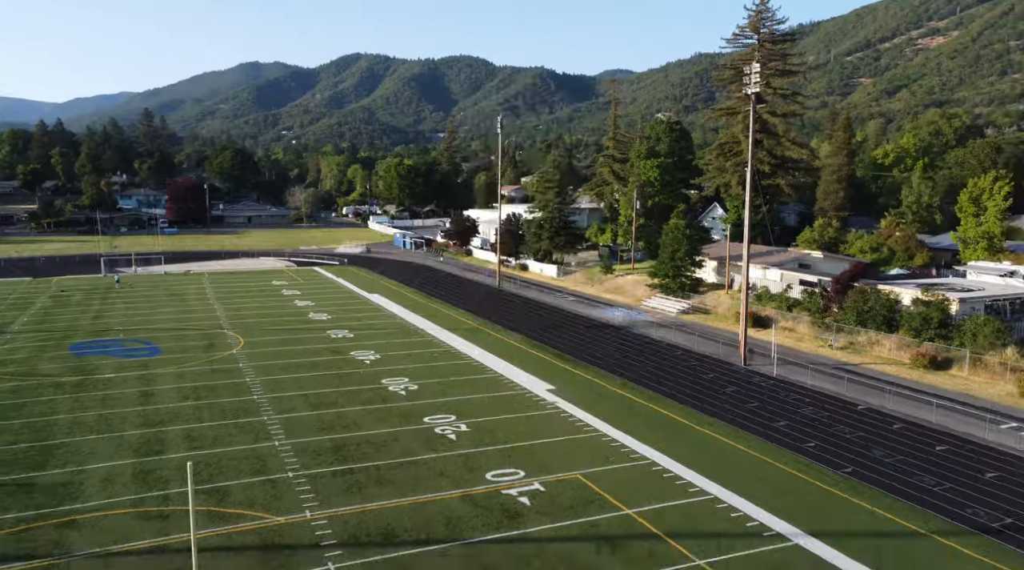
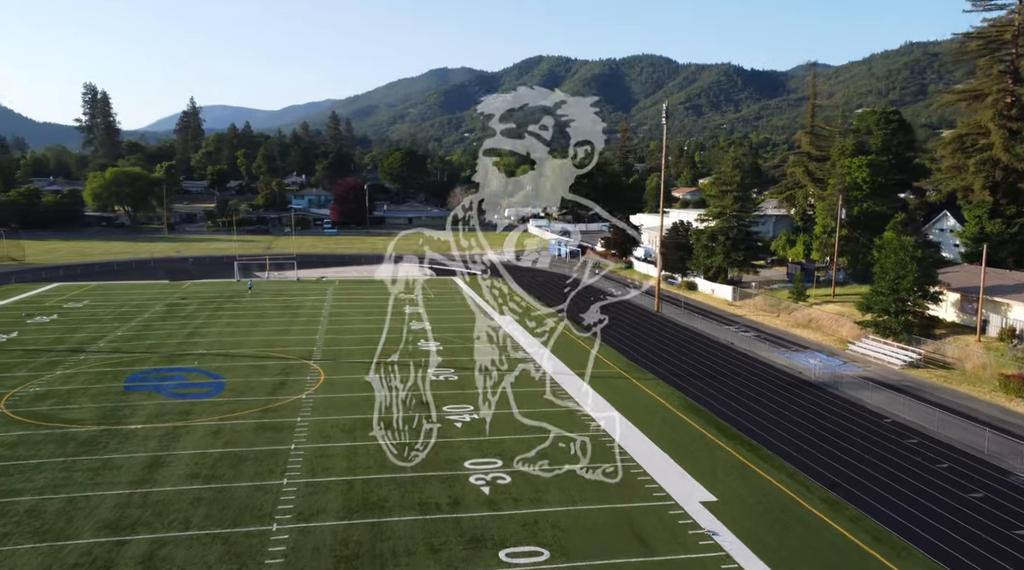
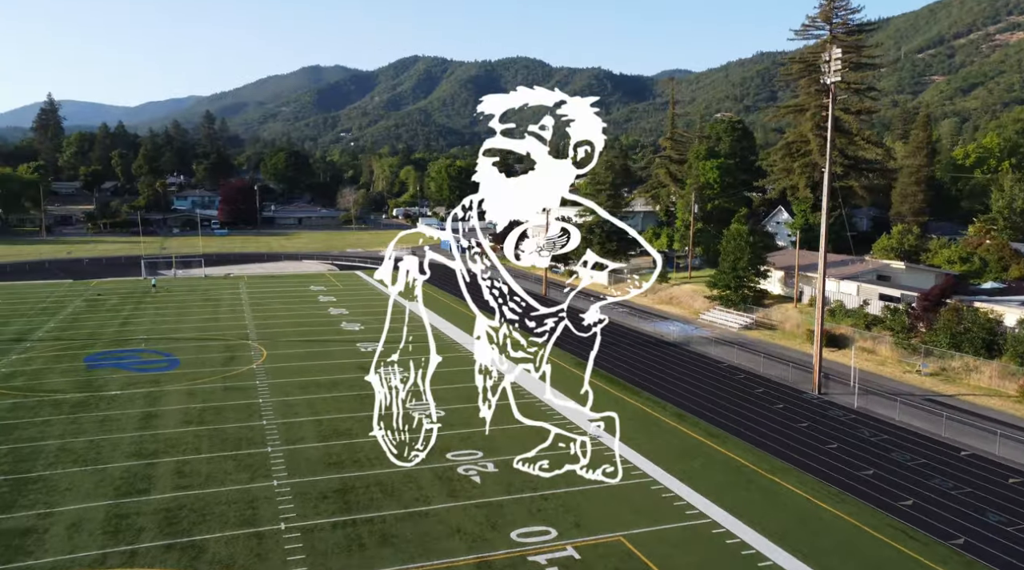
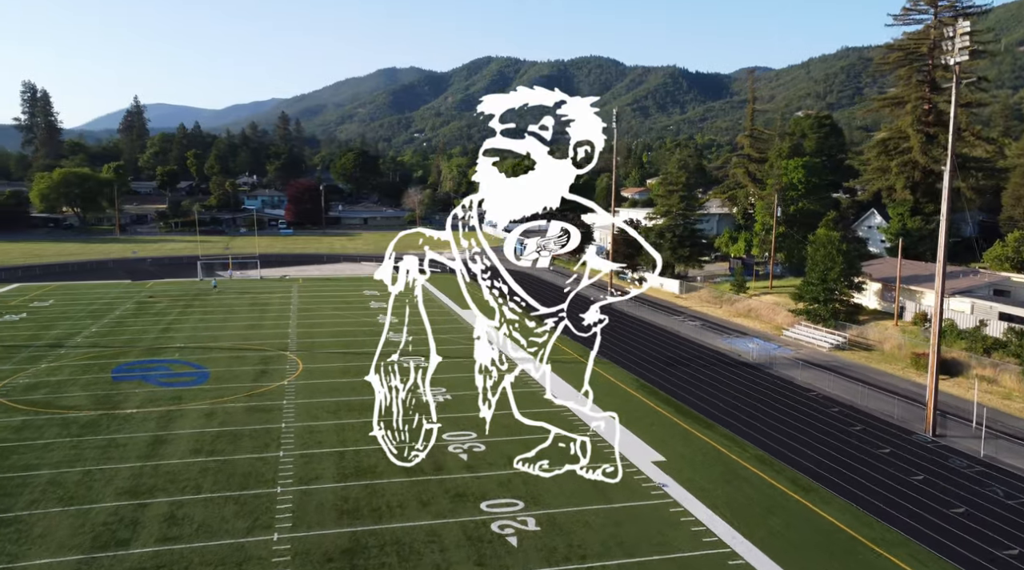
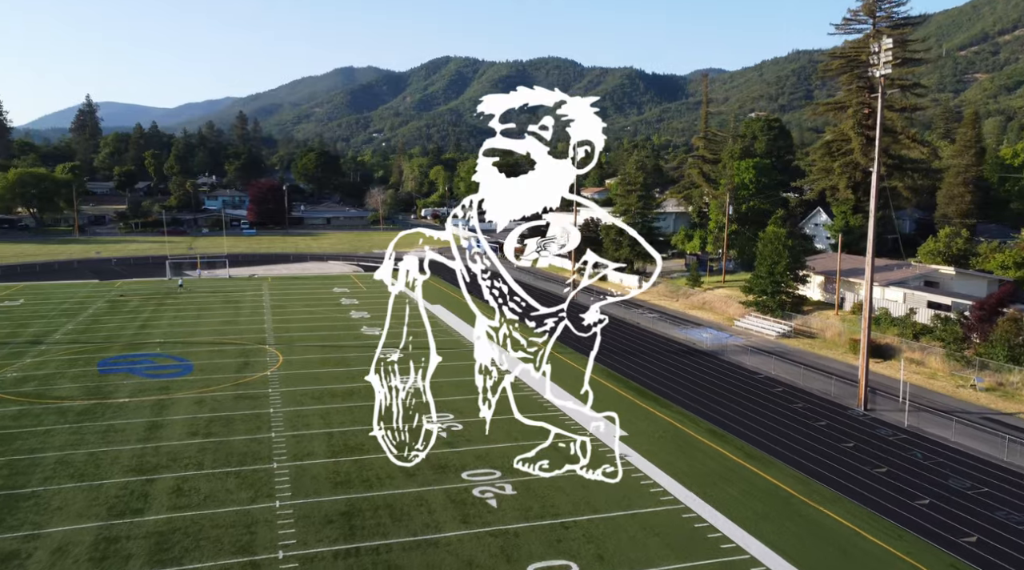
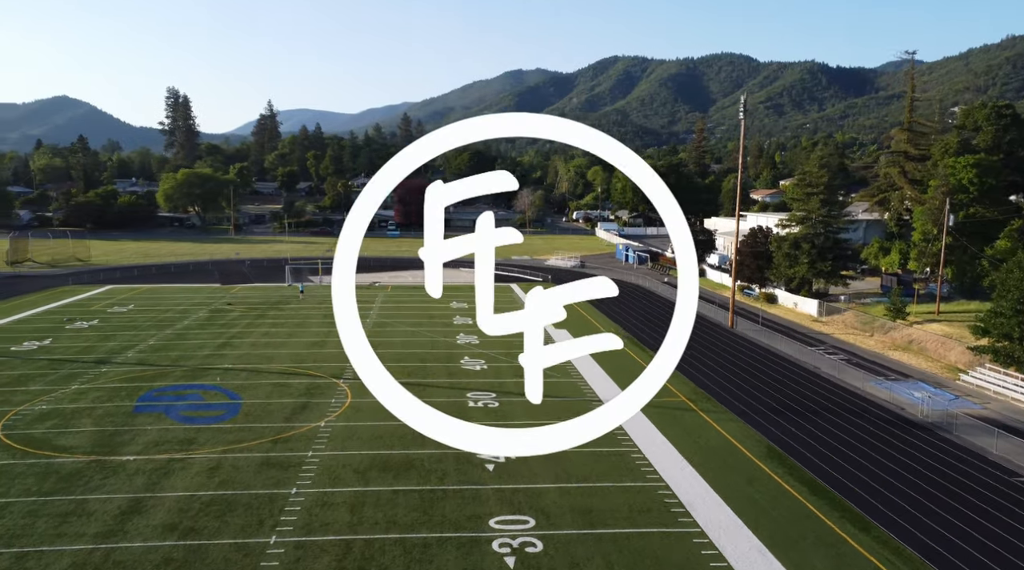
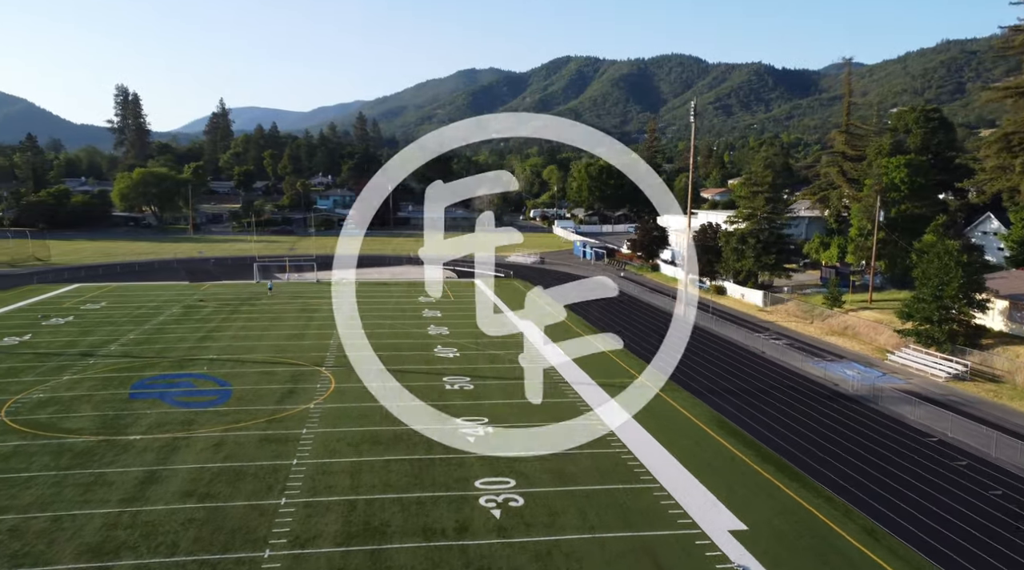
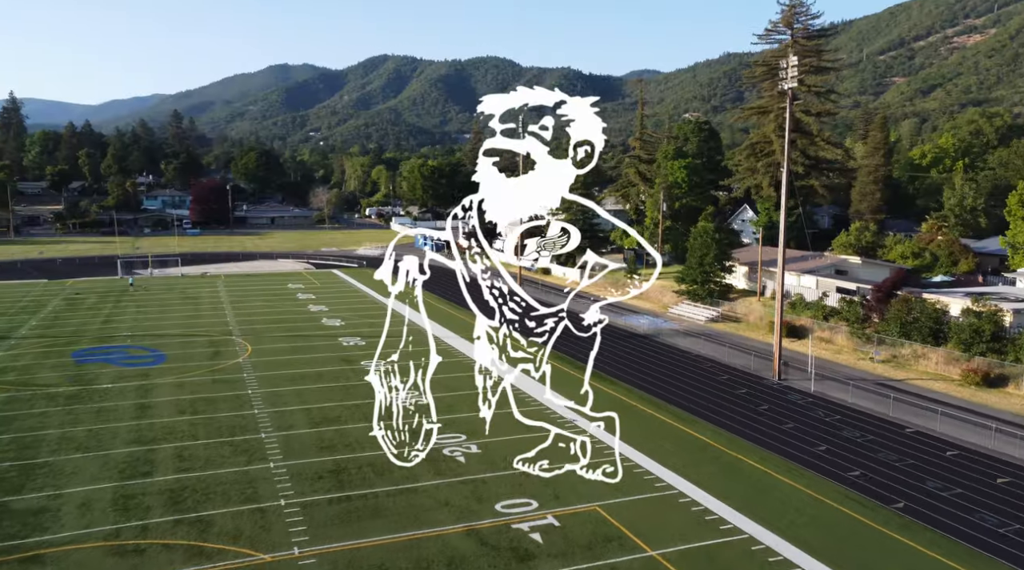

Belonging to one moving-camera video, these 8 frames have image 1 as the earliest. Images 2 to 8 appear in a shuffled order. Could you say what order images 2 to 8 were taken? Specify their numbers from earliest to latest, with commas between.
8, 3, 5, 4, 2, 7, 6
